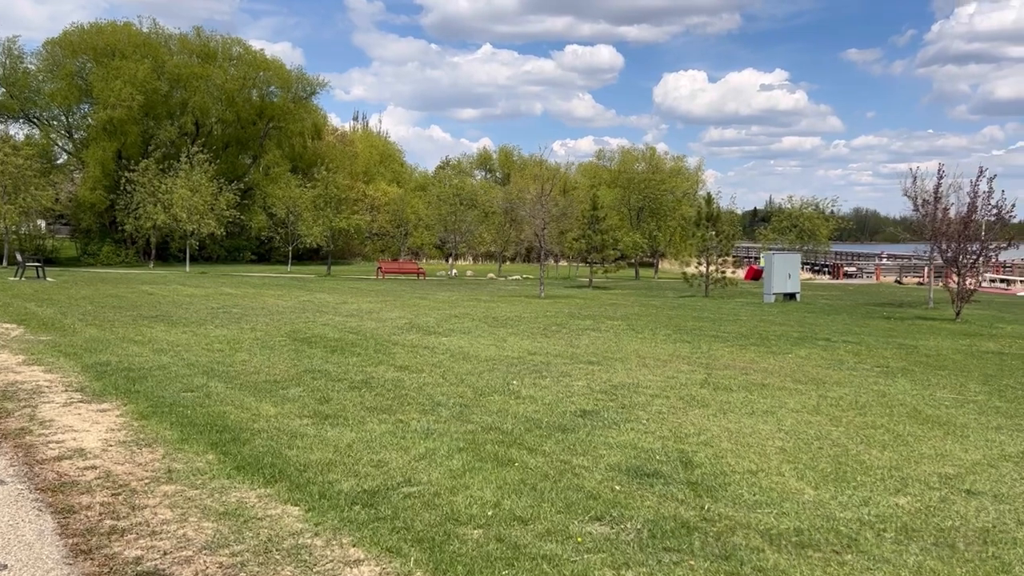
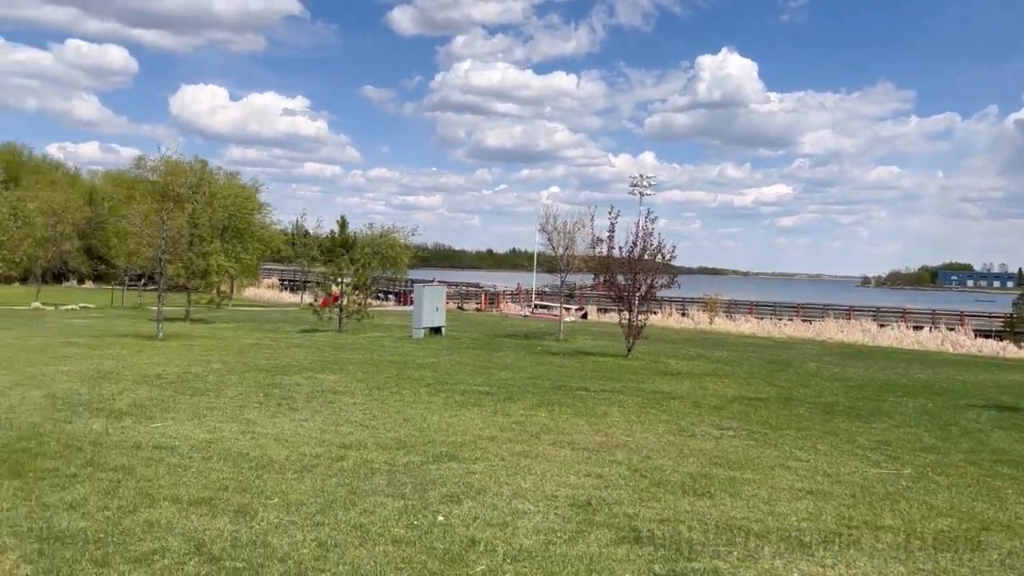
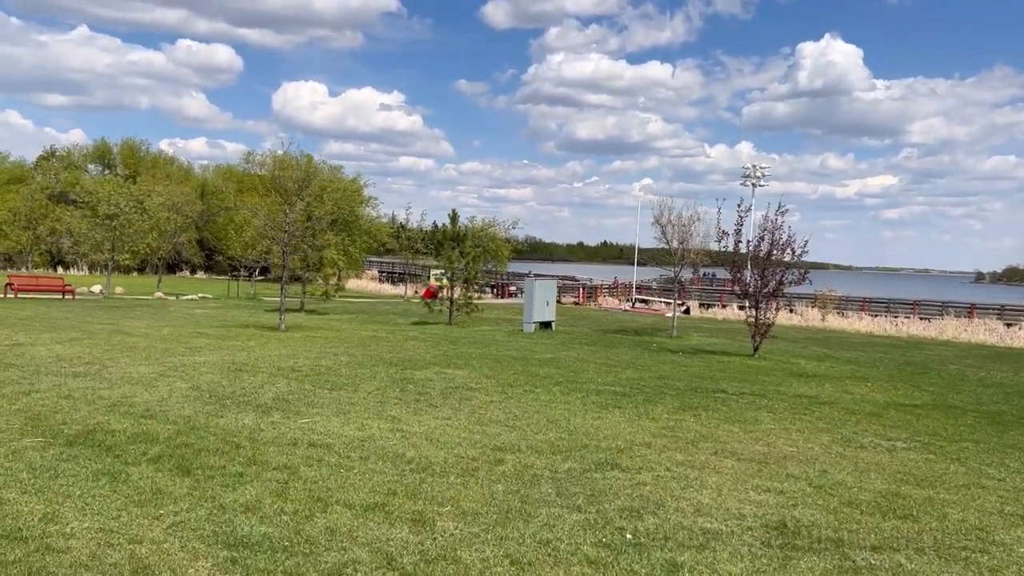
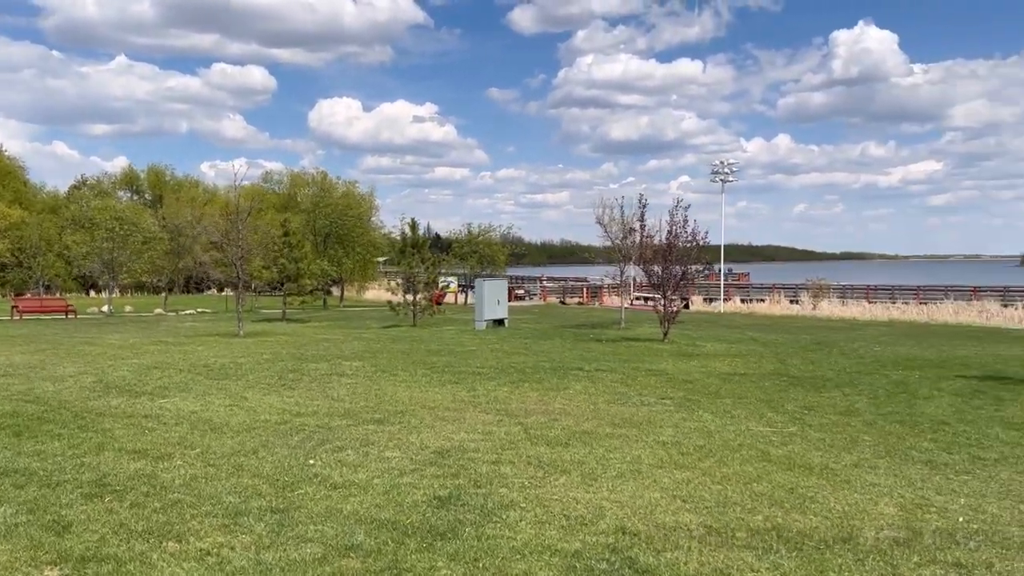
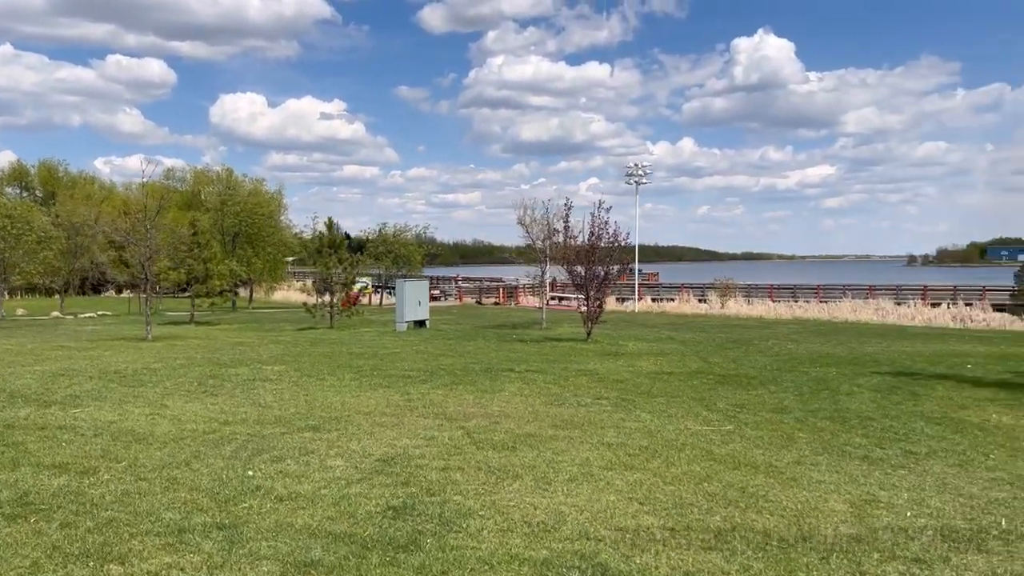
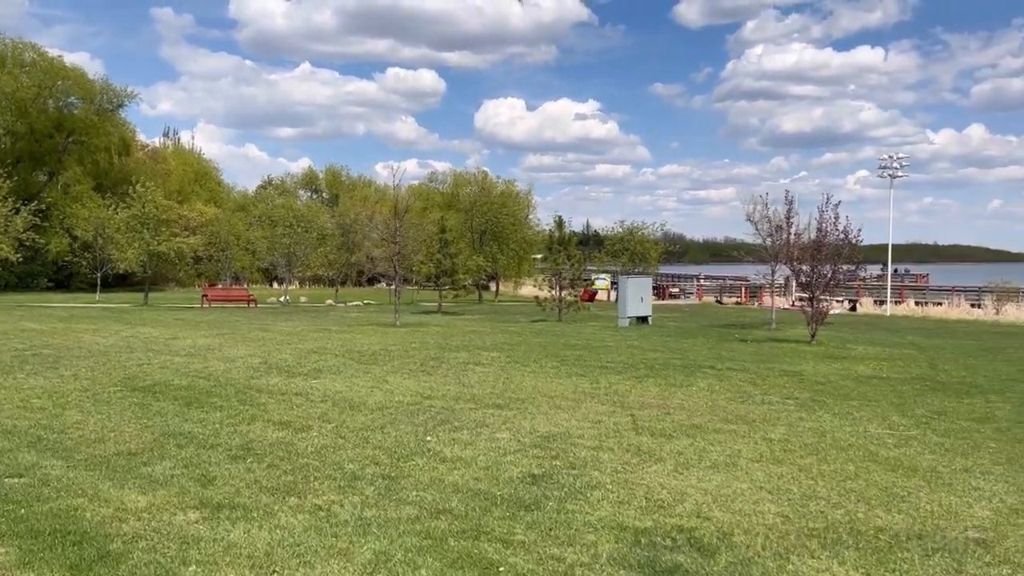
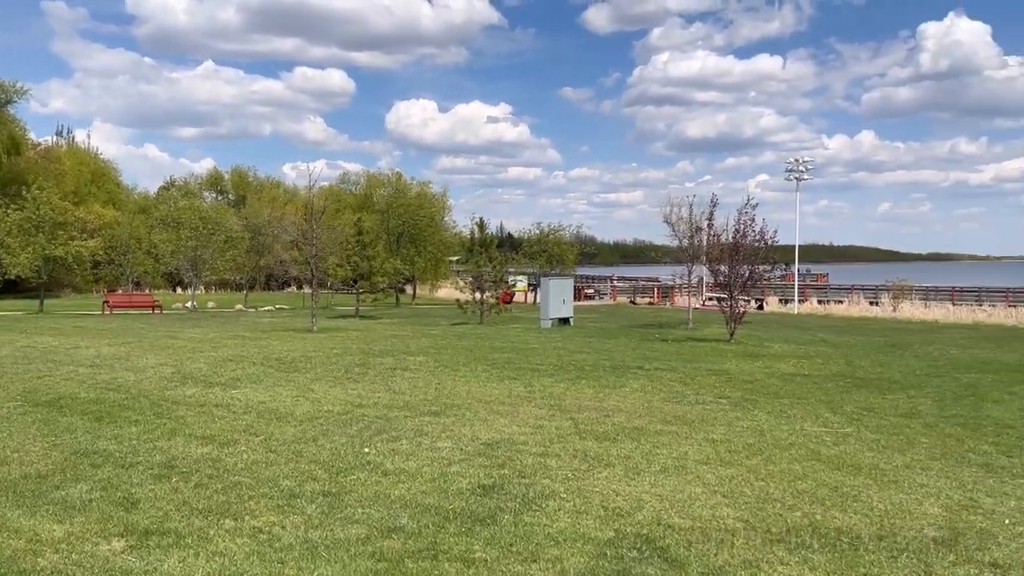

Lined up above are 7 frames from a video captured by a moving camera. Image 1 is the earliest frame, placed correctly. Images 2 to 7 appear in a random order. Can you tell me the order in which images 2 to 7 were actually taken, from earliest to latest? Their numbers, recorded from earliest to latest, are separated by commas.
6, 7, 4, 5, 2, 3
